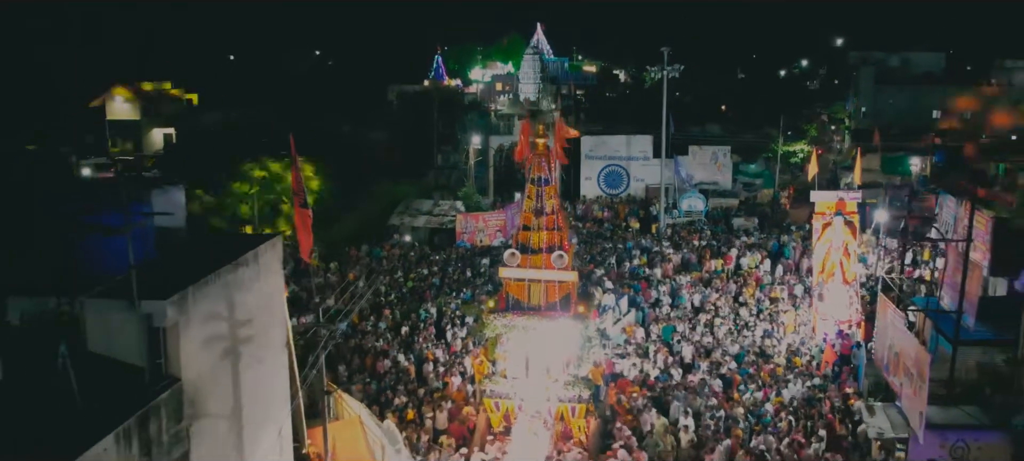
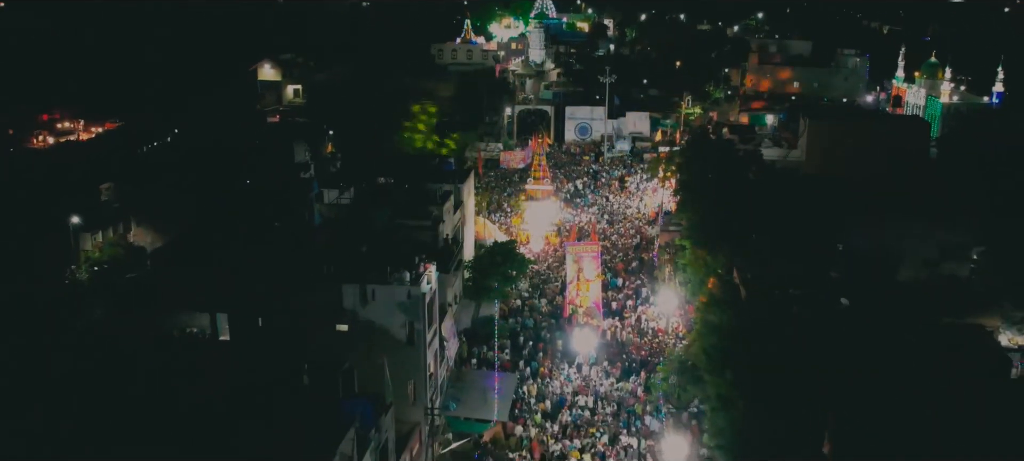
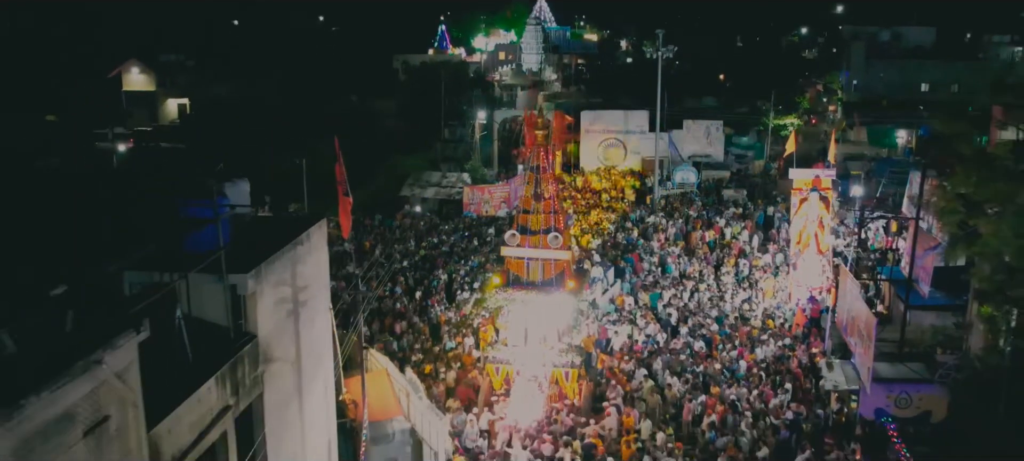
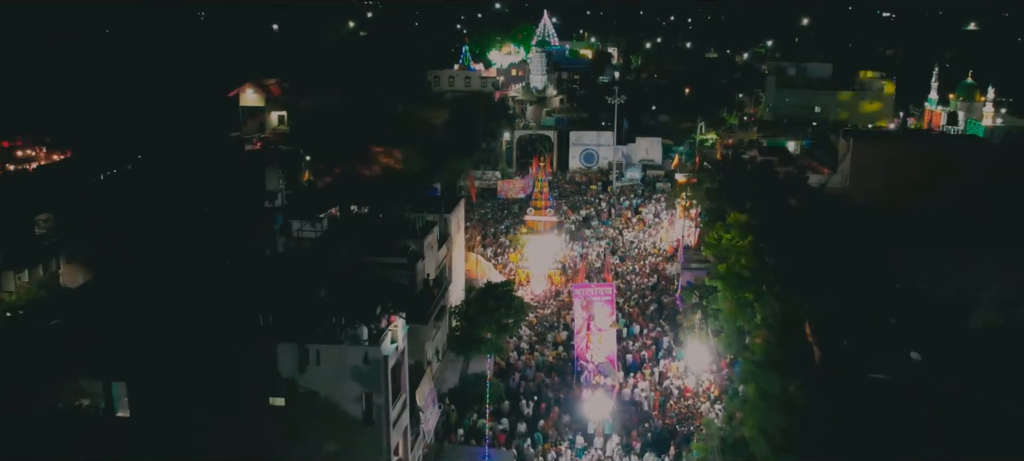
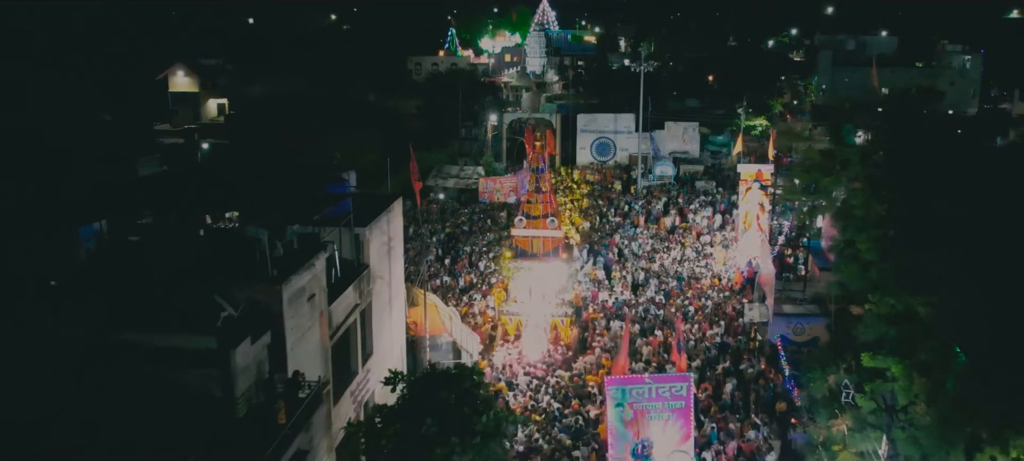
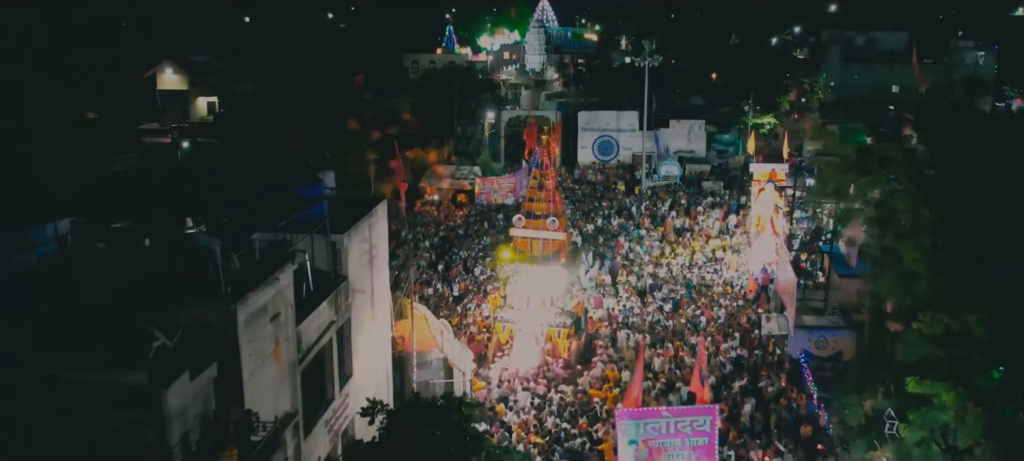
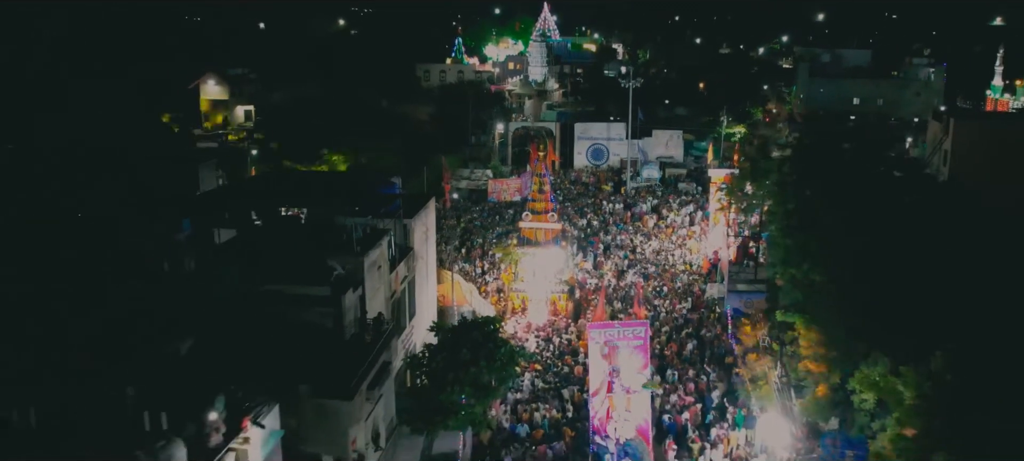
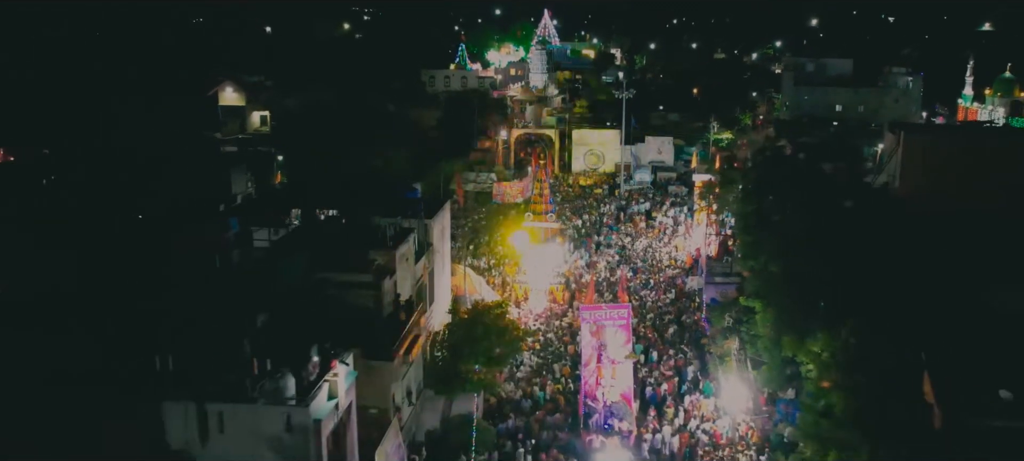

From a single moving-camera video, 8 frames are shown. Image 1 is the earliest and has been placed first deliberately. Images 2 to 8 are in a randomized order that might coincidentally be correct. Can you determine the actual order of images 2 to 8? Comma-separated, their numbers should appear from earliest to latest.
3, 6, 5, 7, 8, 4, 2
